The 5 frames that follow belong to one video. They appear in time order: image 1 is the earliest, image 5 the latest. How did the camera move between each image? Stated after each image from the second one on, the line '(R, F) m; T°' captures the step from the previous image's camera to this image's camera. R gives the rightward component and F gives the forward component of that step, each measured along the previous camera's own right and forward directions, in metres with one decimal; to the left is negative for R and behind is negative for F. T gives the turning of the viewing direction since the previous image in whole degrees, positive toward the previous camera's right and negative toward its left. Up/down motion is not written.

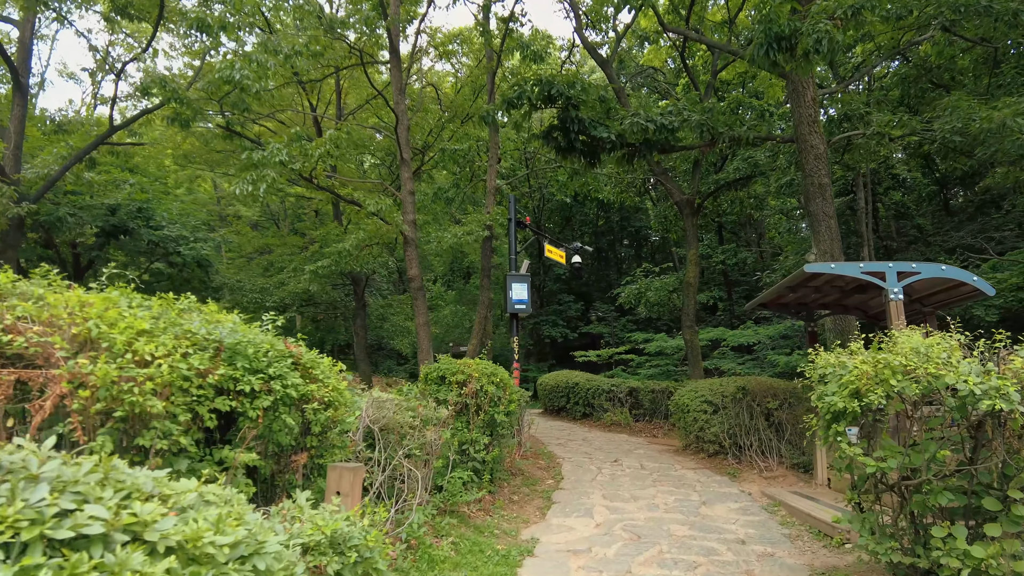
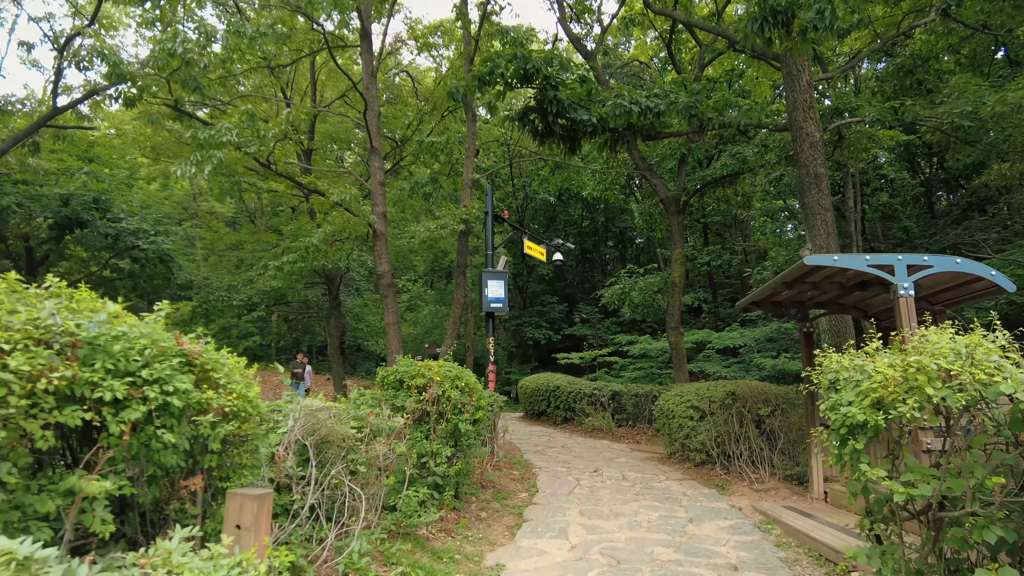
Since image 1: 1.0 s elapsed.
(+0.2, +0.6) m; +2°
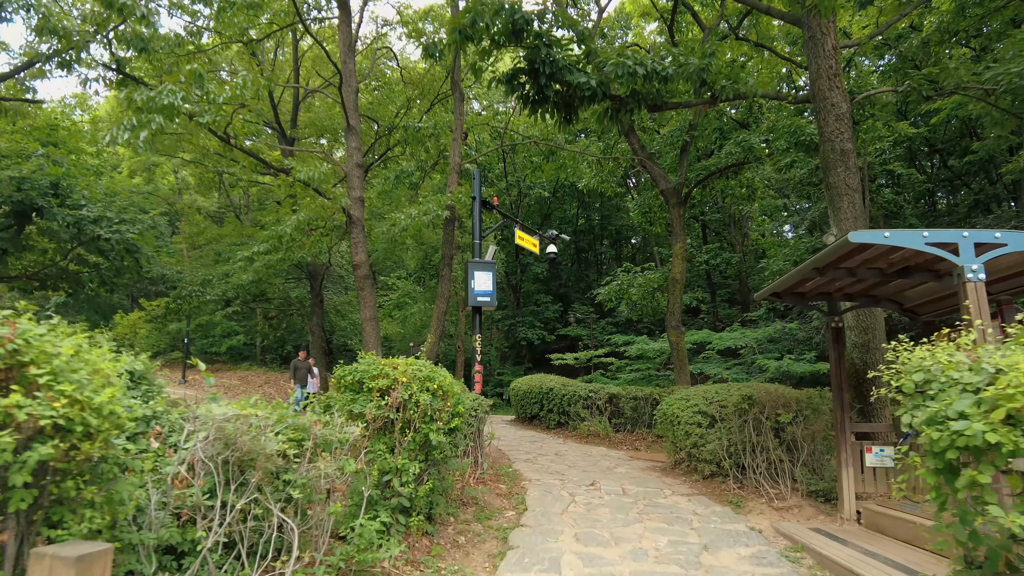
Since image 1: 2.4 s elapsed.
(+0.1, +0.8) m; +1°
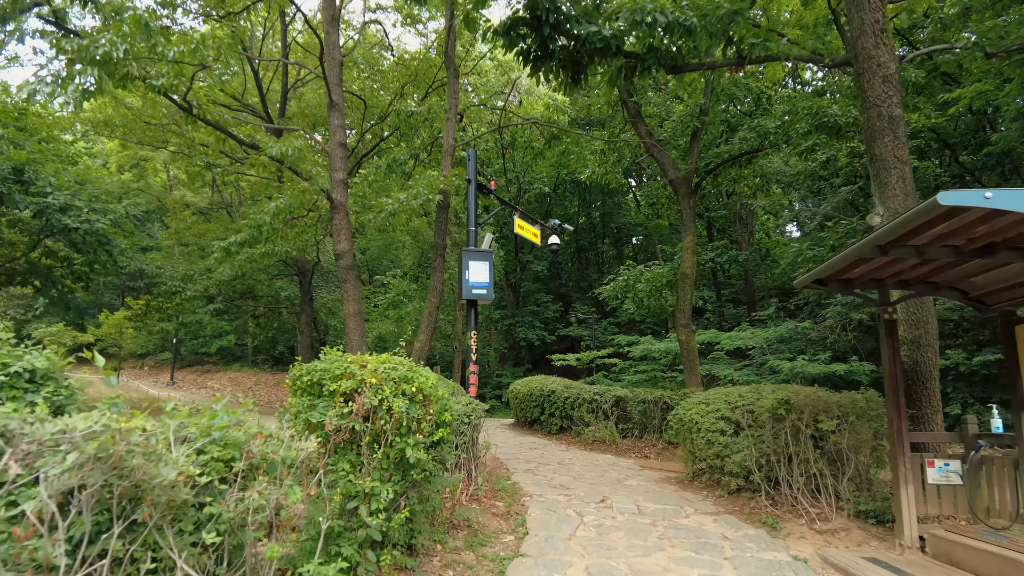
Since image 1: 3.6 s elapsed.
(0.0, +0.8) m; 0°
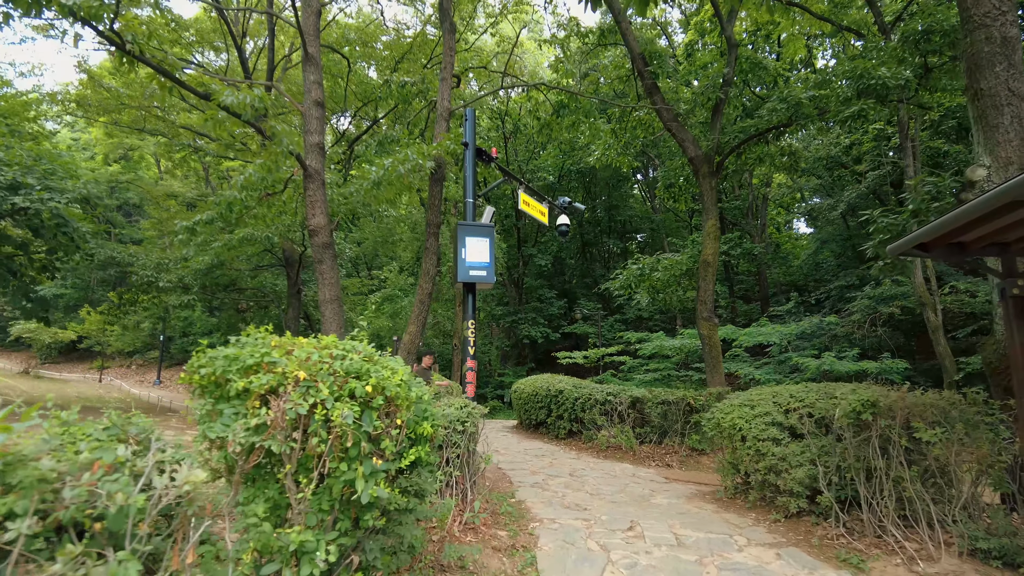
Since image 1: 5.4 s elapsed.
(0.0, +1.1) m; 0°
